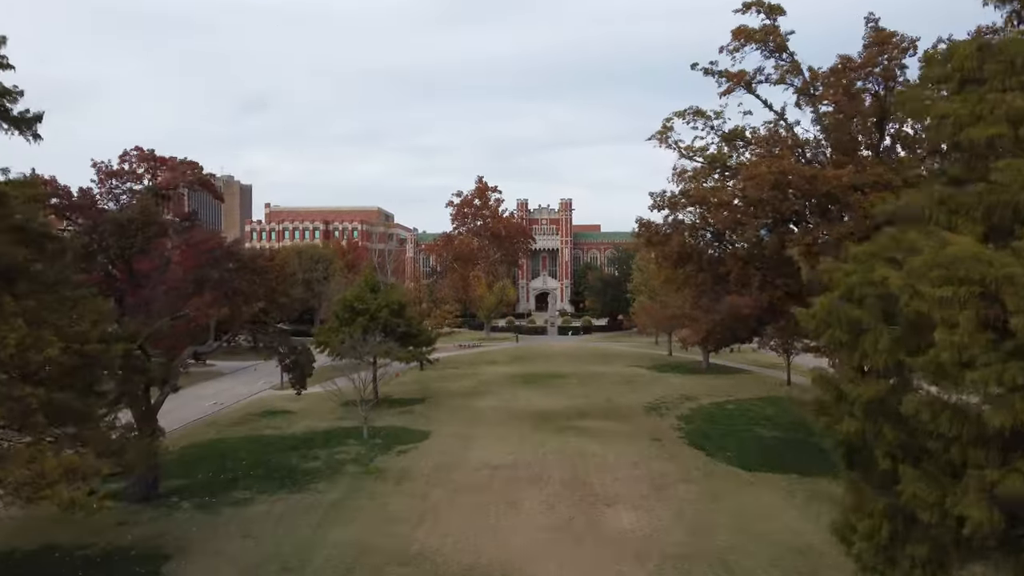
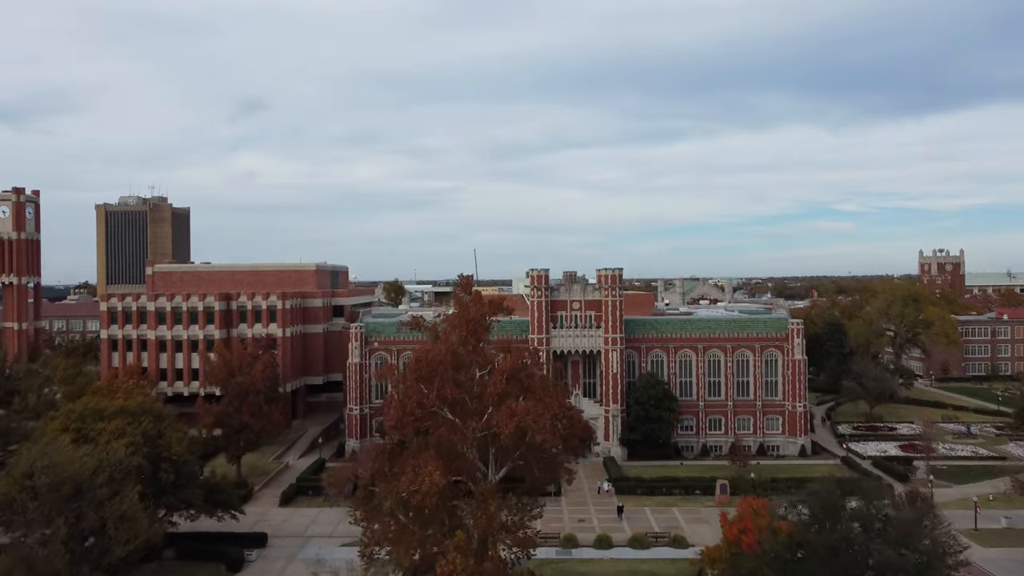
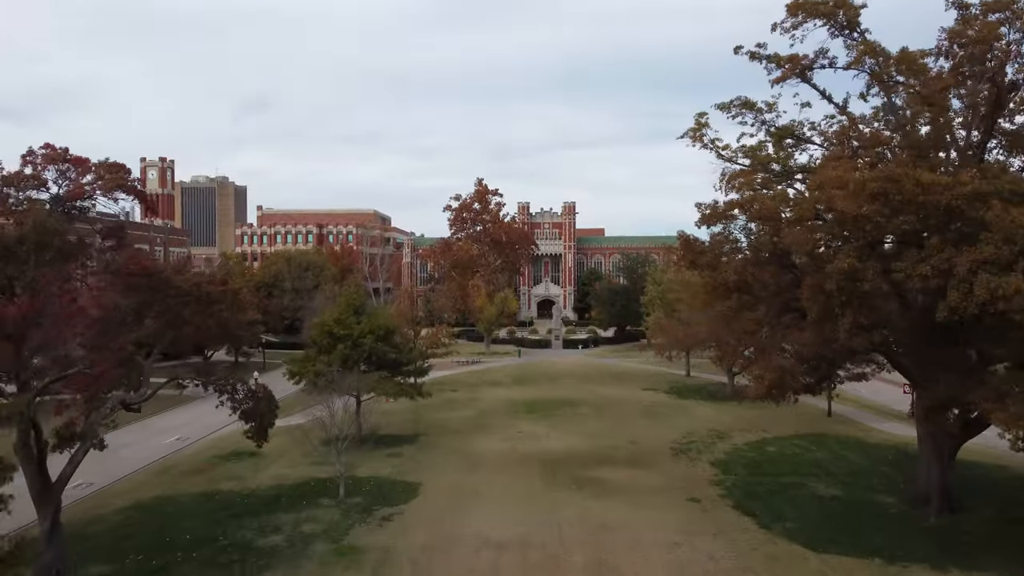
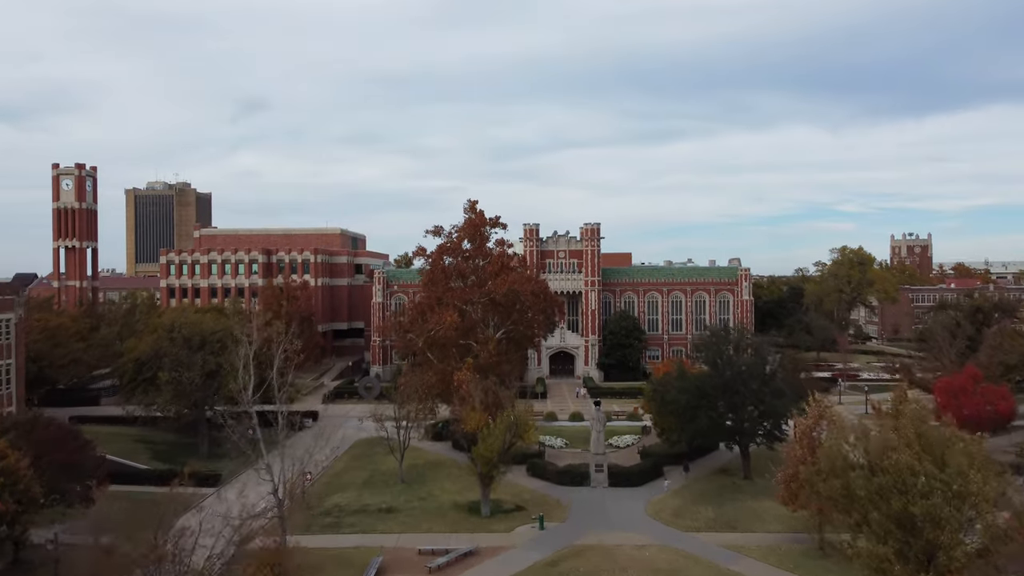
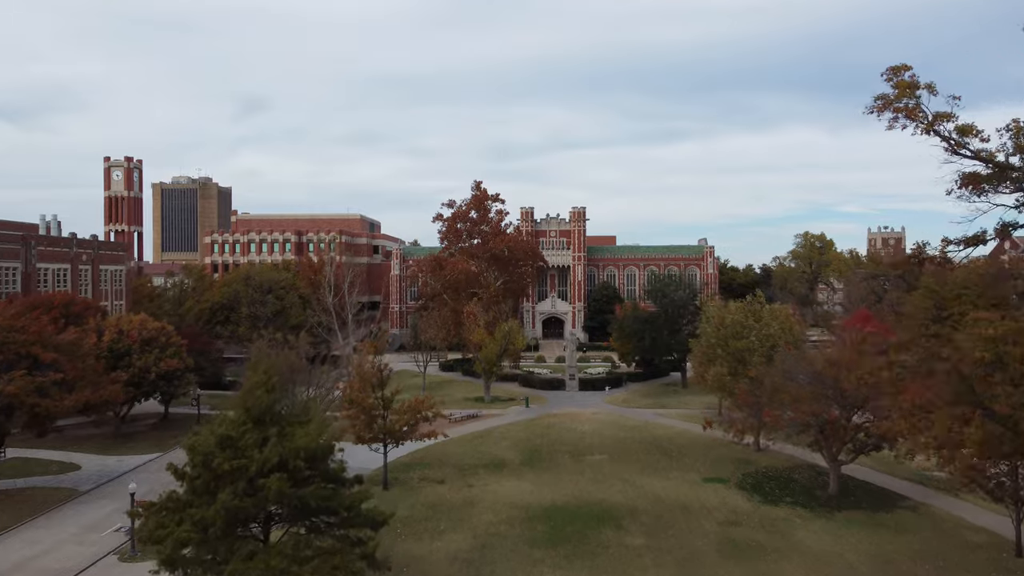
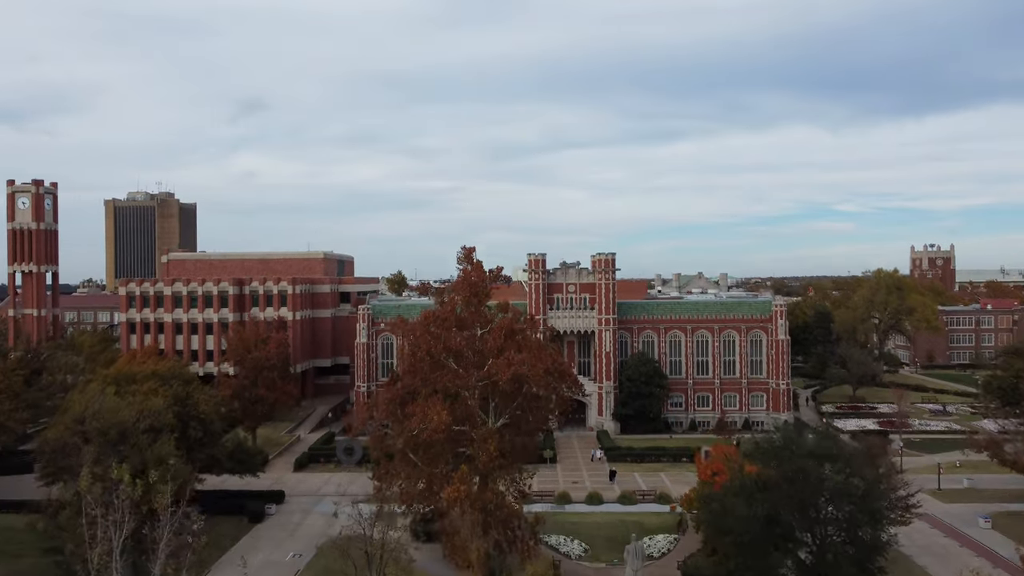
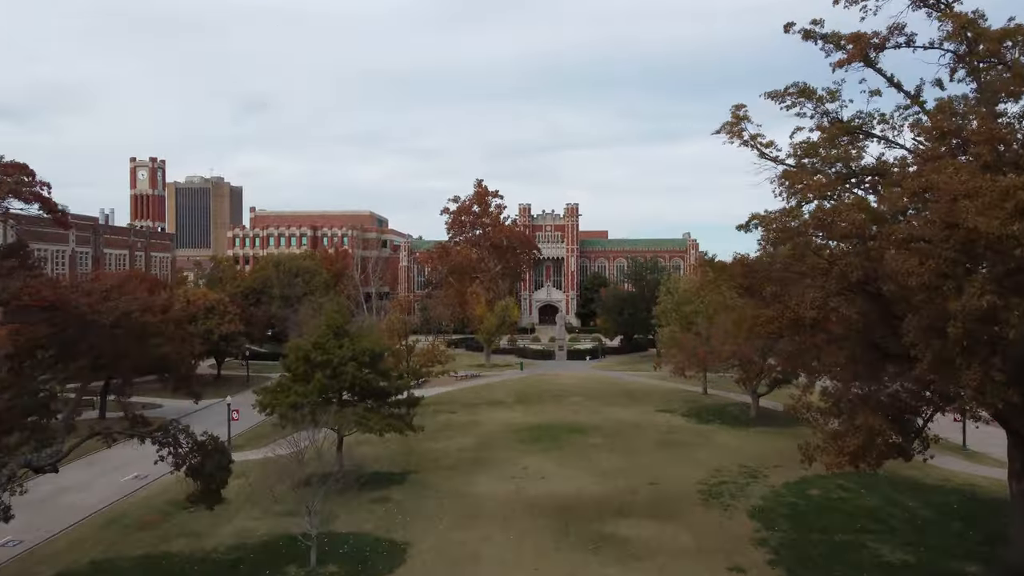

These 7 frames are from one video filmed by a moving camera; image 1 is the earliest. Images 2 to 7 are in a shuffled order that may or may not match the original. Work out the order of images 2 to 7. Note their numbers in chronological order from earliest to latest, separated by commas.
3, 7, 5, 4, 6, 2
